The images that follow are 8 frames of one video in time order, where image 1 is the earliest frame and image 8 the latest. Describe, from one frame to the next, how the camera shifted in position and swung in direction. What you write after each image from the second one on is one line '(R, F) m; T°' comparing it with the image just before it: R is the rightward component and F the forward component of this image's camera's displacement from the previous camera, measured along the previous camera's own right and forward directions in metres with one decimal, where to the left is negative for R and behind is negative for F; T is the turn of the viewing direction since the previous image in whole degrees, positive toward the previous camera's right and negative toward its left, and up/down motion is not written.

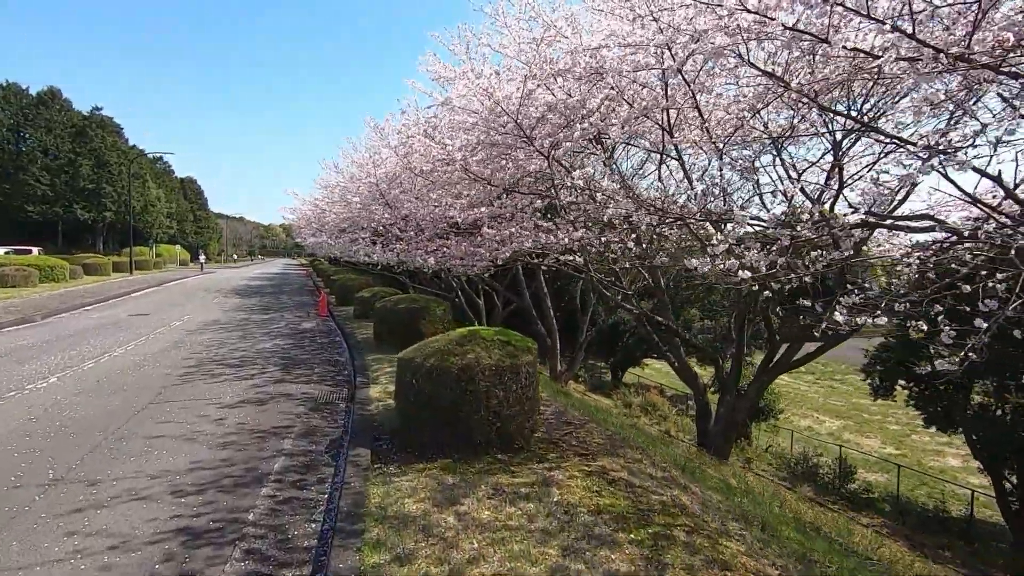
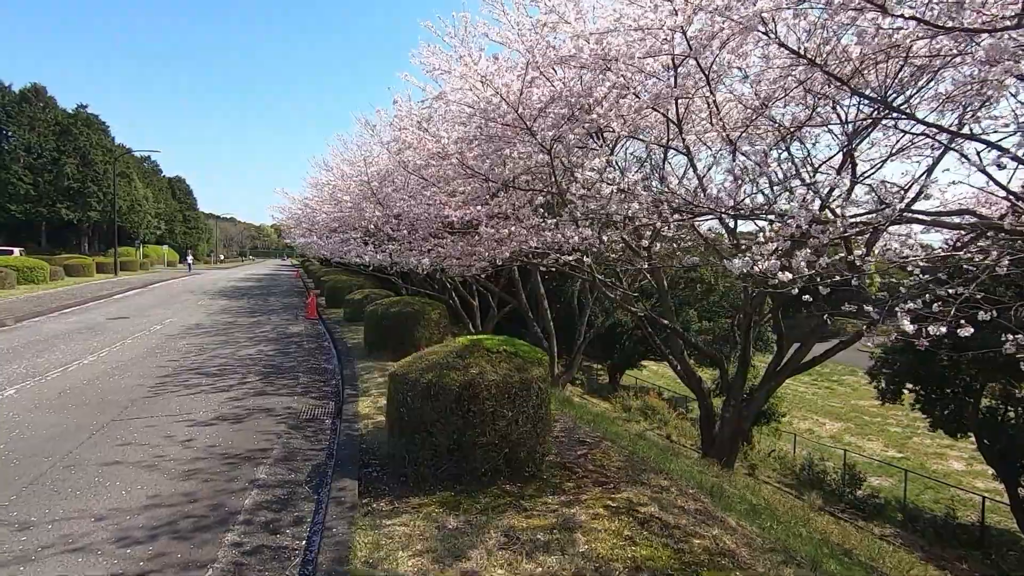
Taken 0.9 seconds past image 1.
(-0.1, +0.4) m; +1°
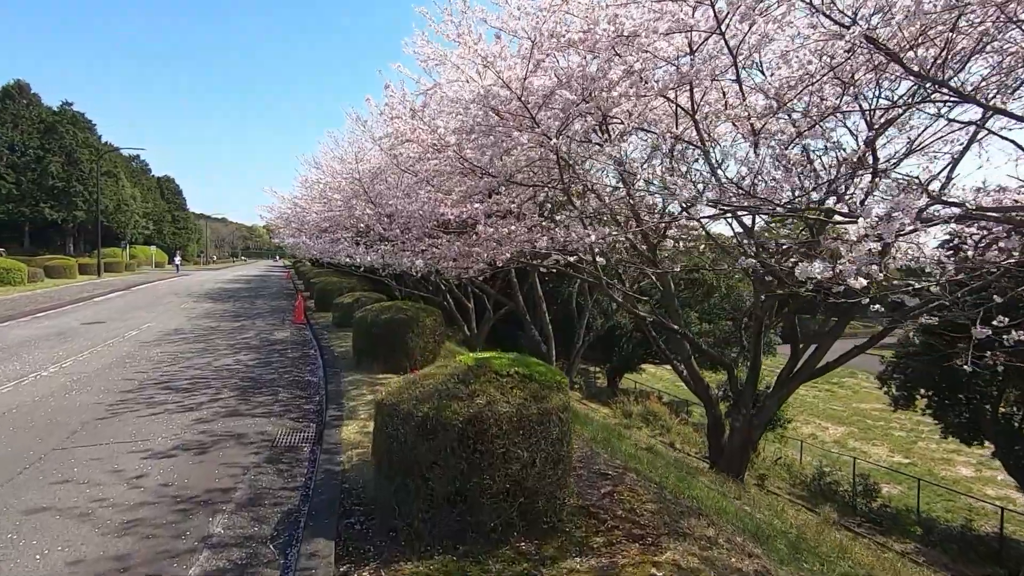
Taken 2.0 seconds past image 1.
(-0.1, +0.4) m; +1°
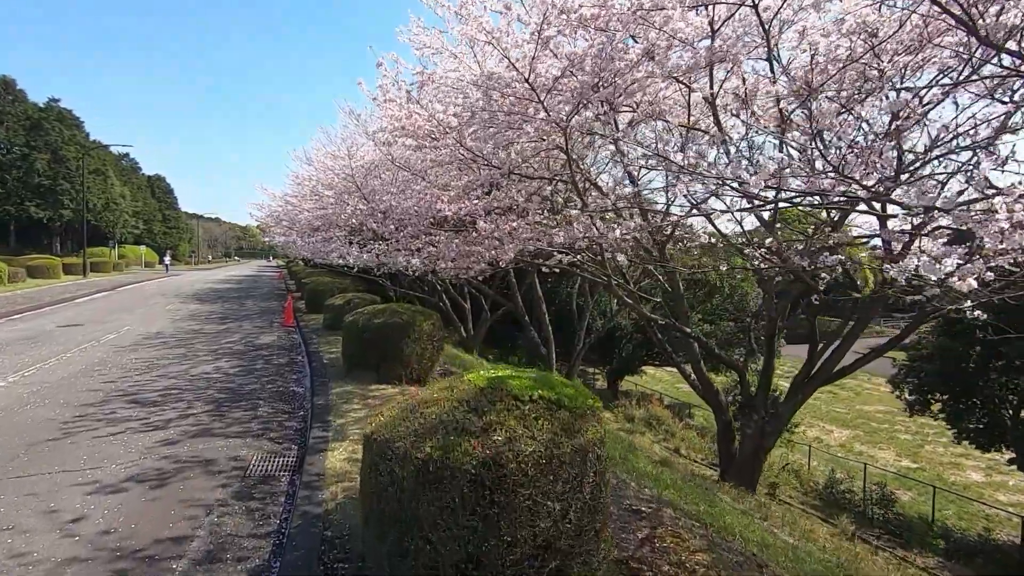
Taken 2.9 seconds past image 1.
(-0.1, +0.4) m; 0°
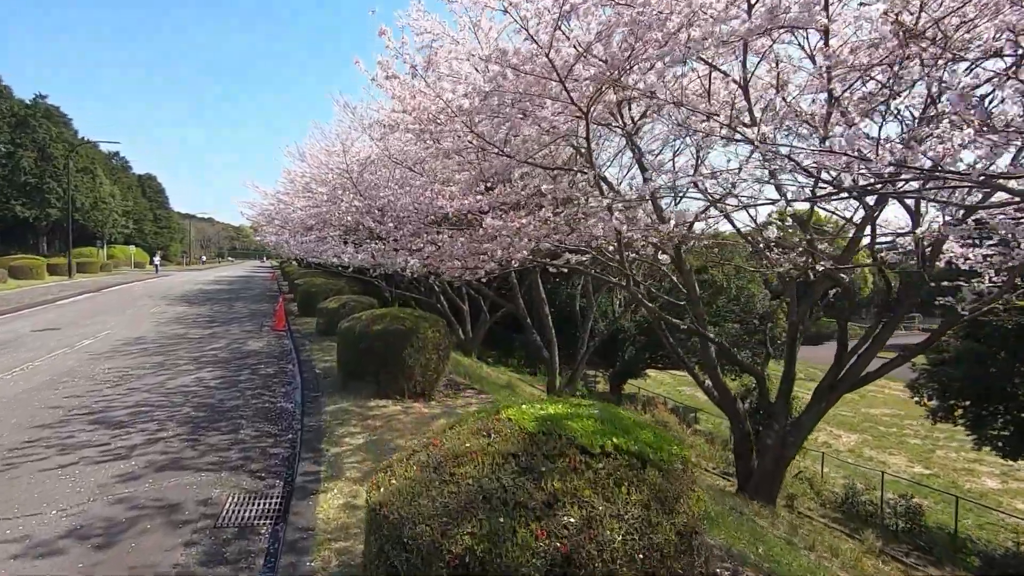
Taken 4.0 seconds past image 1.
(-0.1, +0.5) m; 0°
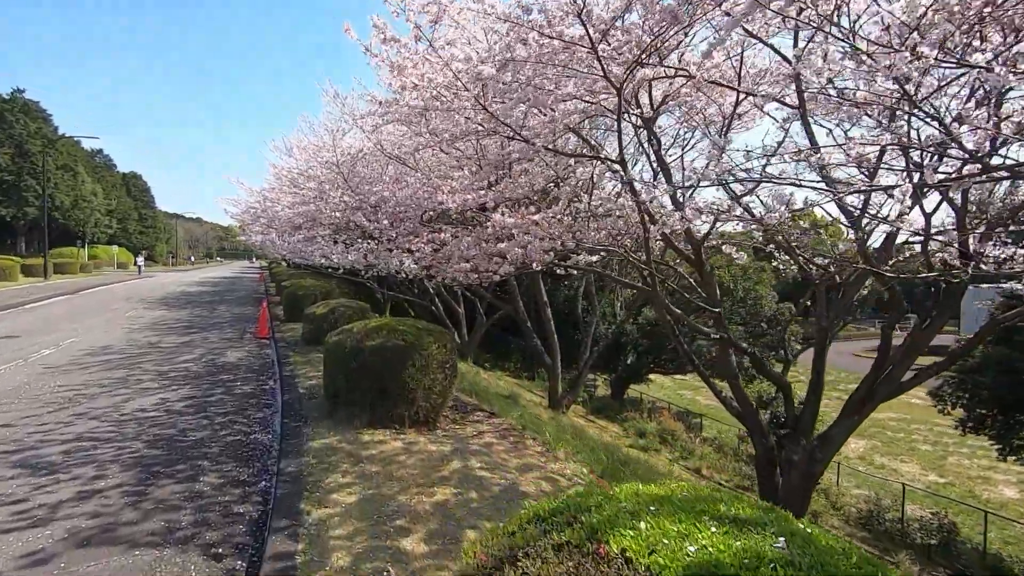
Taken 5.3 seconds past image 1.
(-0.1, +0.6) m; +1°
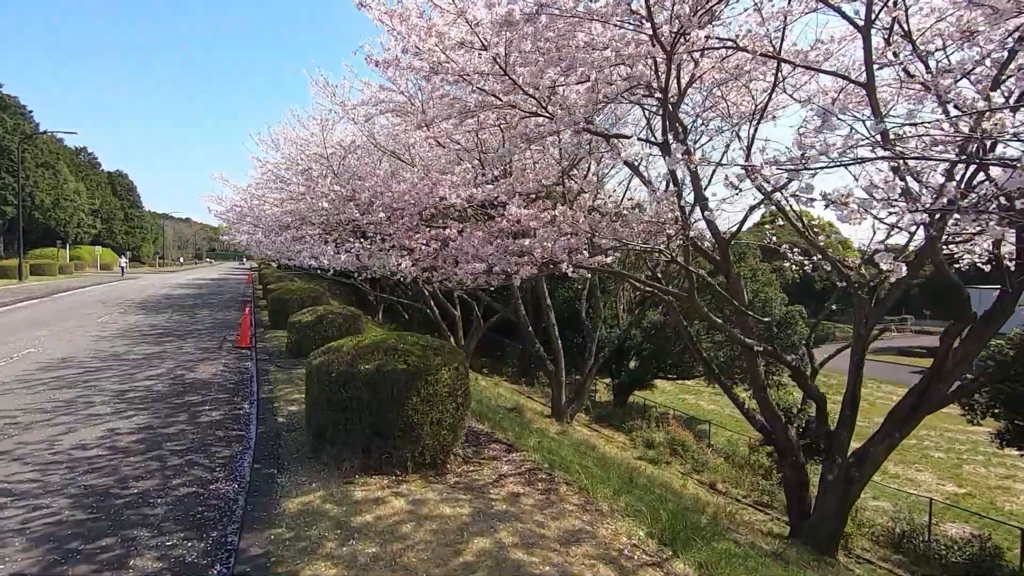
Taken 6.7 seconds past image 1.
(-0.1, +0.6) m; +1°
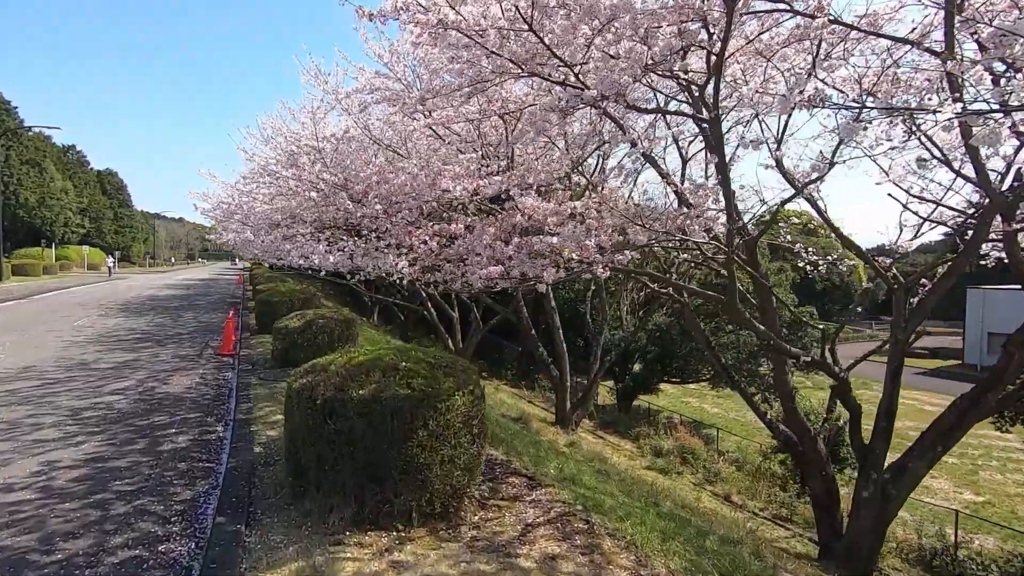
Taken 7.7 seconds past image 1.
(-0.1, +0.5) m; 0°
